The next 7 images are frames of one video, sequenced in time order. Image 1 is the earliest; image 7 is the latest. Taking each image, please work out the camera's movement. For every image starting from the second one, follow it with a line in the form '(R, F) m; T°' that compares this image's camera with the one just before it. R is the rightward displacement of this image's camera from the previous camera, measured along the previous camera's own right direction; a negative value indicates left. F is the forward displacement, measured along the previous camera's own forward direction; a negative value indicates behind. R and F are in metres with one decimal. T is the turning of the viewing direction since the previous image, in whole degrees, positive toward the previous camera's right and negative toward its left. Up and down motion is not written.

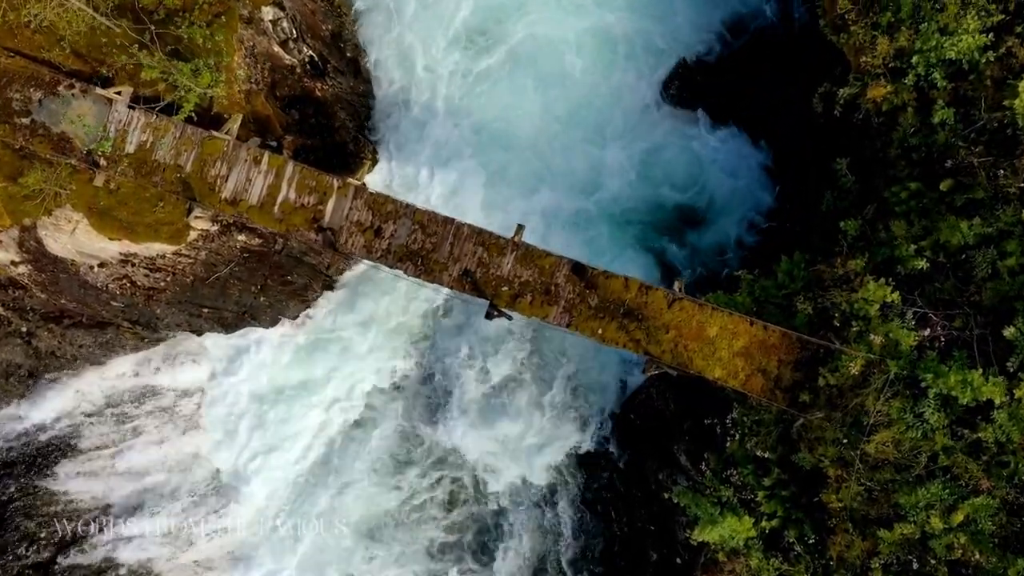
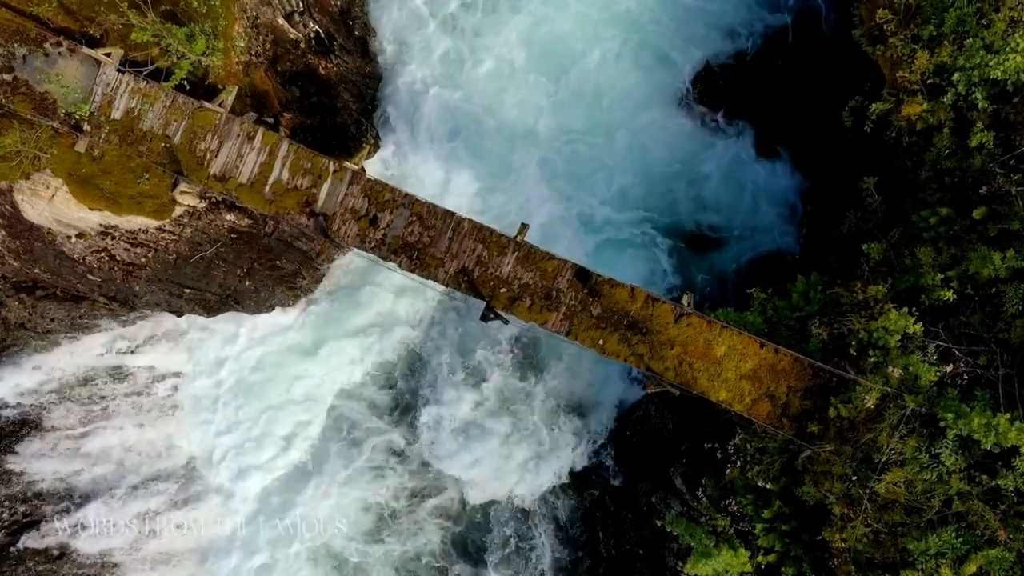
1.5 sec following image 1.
(0.0, +0.5) m; 0°
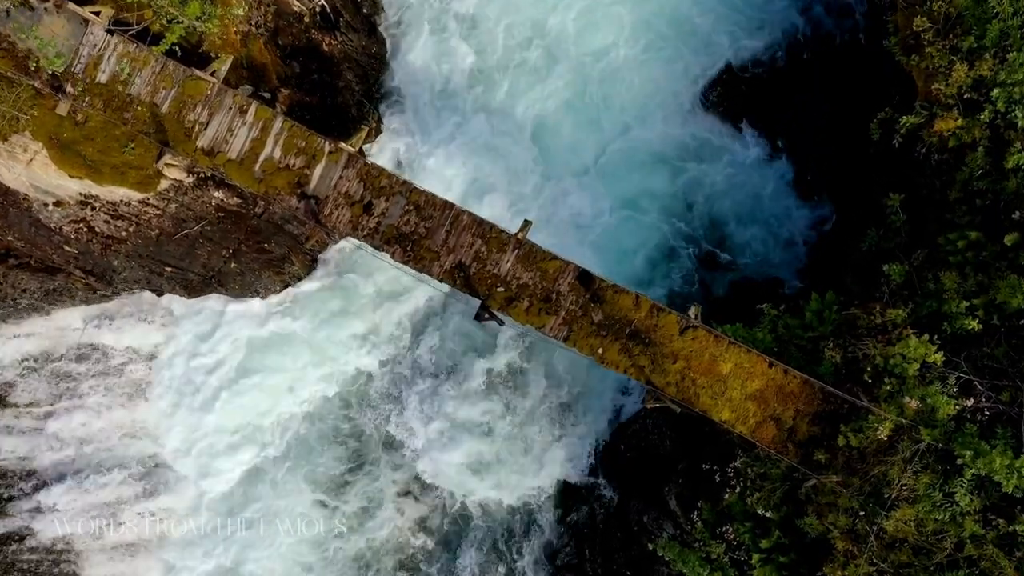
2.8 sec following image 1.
(0.0, +0.5) m; 0°
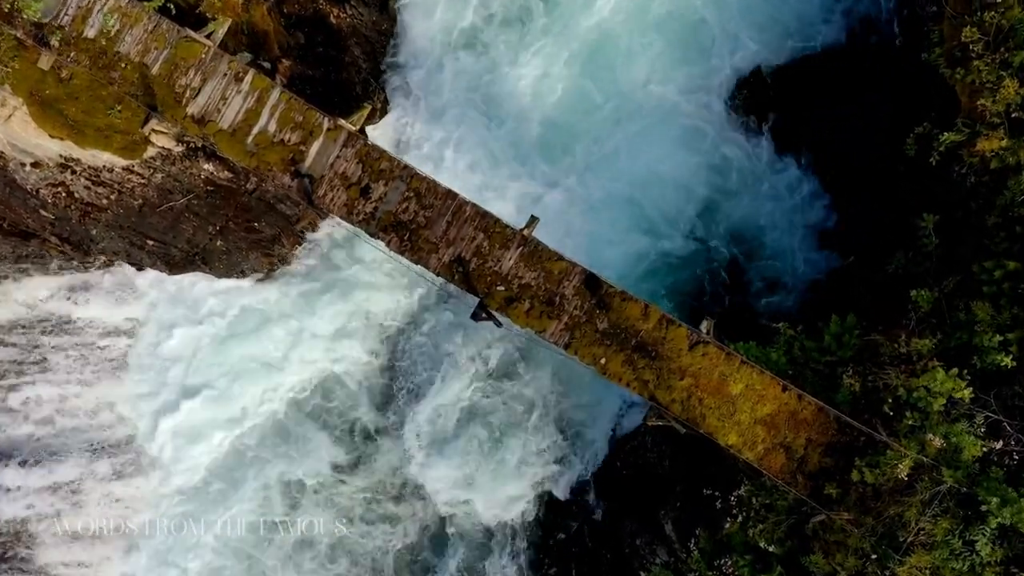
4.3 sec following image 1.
(0.0, +0.6) m; 0°
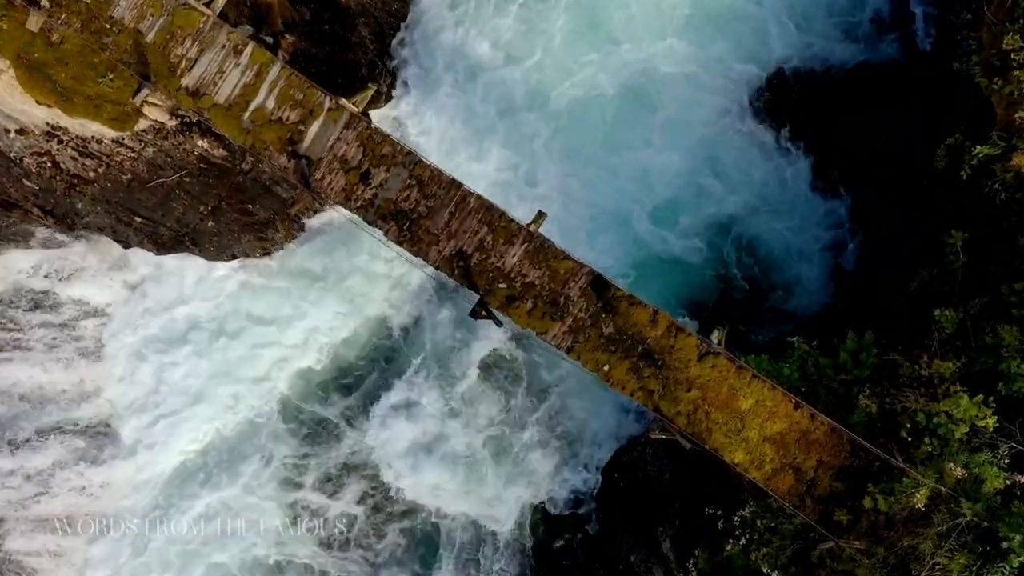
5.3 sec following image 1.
(0.0, +0.4) m; 0°
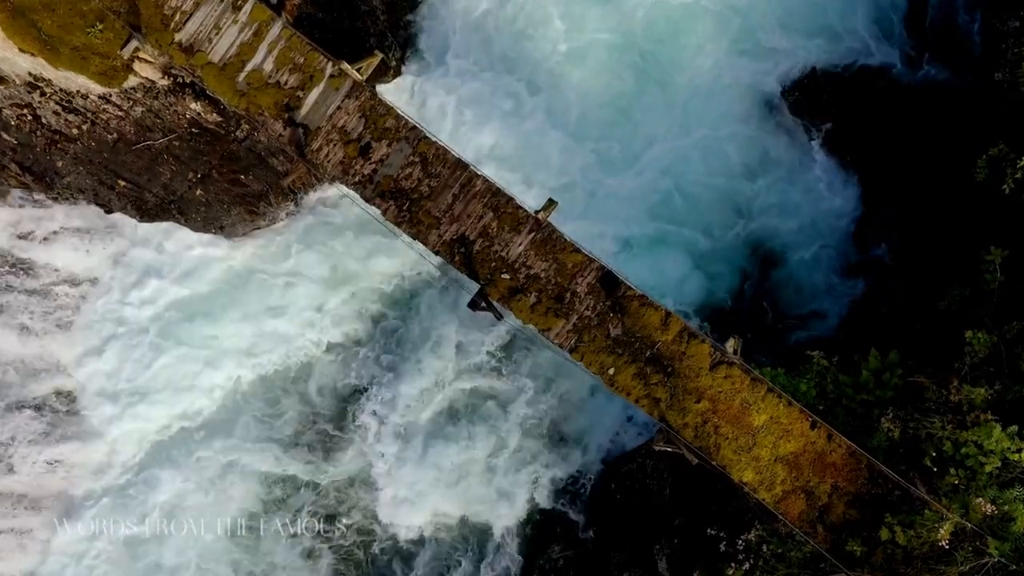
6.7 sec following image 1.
(0.0, +0.5) m; 0°
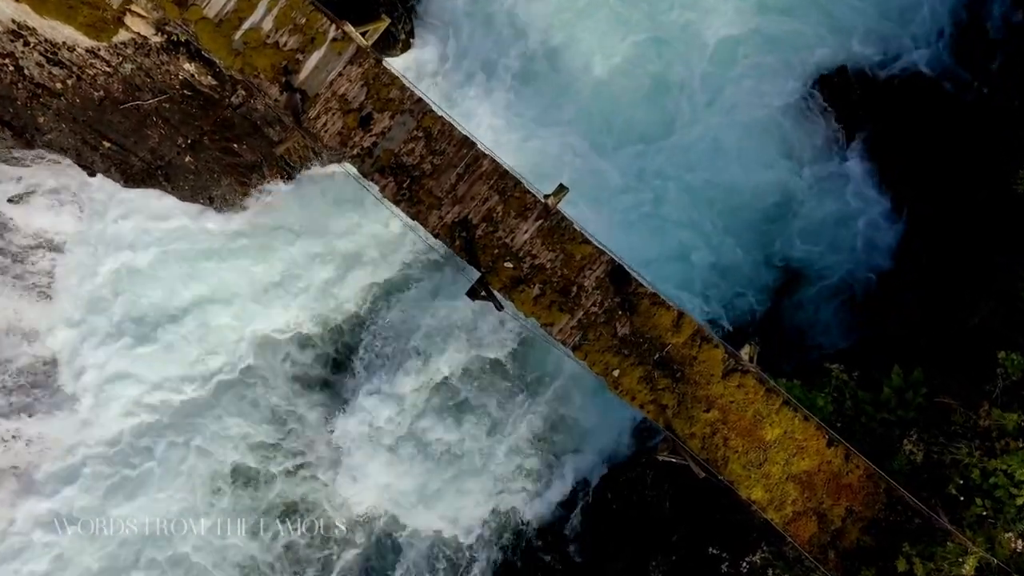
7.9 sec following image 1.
(0.0, +0.5) m; 0°
